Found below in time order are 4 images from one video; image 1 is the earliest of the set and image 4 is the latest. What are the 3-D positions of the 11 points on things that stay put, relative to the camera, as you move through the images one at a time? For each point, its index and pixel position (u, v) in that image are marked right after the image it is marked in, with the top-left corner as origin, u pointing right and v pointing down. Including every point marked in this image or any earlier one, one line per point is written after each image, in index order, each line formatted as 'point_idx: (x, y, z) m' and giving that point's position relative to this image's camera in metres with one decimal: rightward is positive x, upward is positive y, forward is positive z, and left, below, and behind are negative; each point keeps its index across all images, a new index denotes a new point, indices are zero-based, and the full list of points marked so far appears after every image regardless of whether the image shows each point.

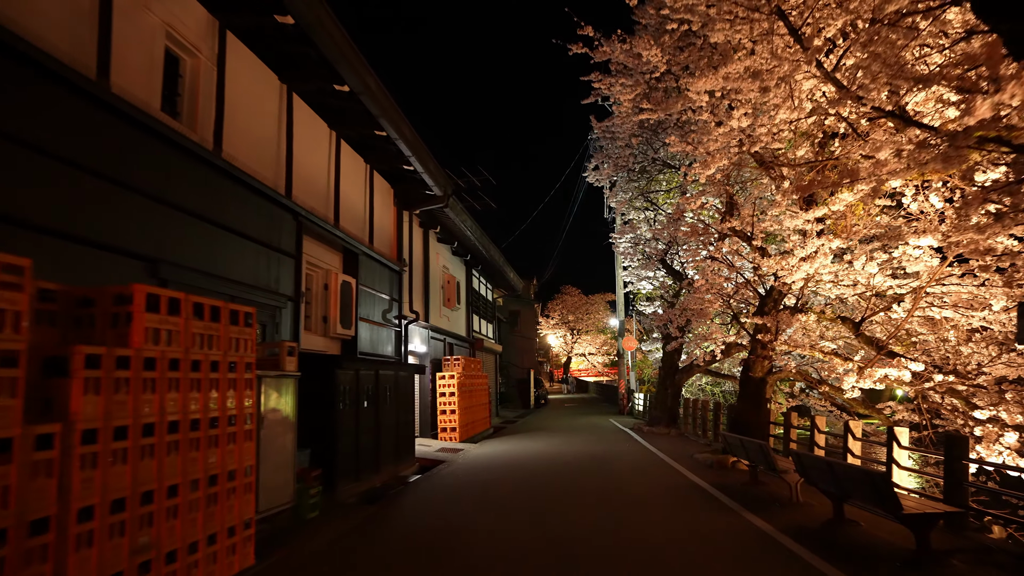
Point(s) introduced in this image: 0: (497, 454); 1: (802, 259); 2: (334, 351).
0: (-0.3, -3.8, +15.9) m
1: (+4.5, +0.5, +10.8) m
2: (-3.1, -1.1, +12.2) m
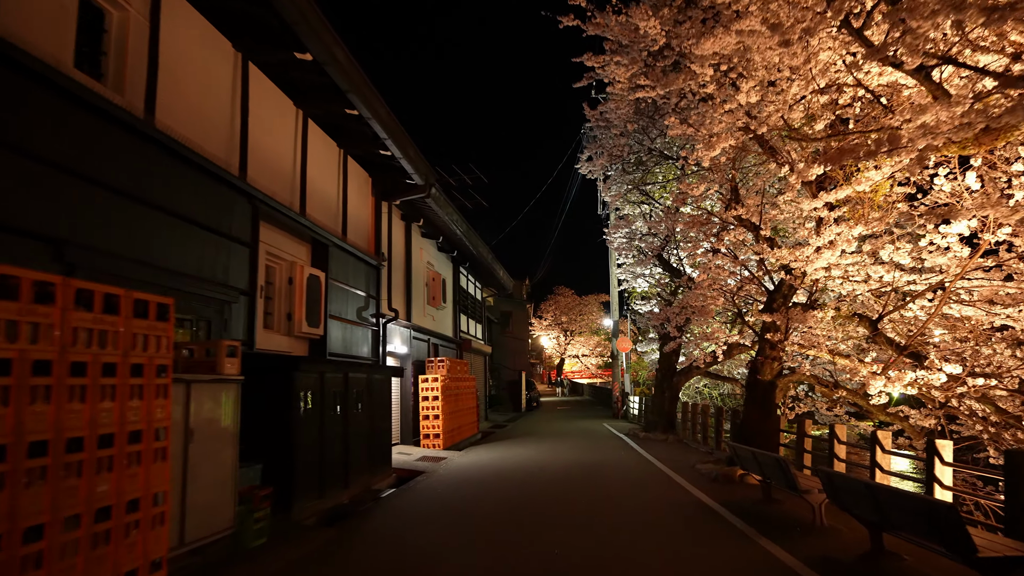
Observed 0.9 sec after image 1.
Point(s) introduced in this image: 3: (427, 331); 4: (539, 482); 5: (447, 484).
0: (-0.6, -3.7, +14.8) m
1: (+4.3, +0.6, +9.8) m
2: (-3.4, -1.0, +11.0) m
3: (-2.3, -1.1, +18.7) m
4: (+0.5, -3.4, +12.5) m
5: (-1.1, -3.4, +12.3) m
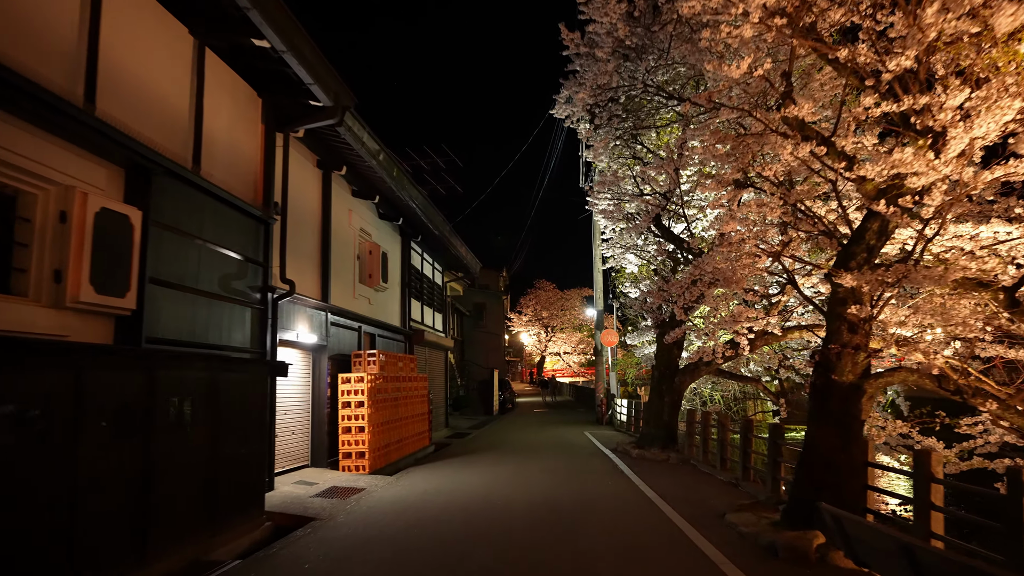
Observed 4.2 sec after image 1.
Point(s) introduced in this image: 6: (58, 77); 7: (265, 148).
0: (-1.5, -3.1, +10.6) m
1: (+3.6, +1.1, +5.7) m
2: (-4.1, -0.5, +6.8) m
3: (-3.2, -0.6, +14.5) m
4: (-0.3, -2.9, +8.3) m
5: (-1.9, -2.9, +8.1) m
6: (-4.2, +1.9, +6.4) m
7: (-3.7, +2.1, +10.7) m
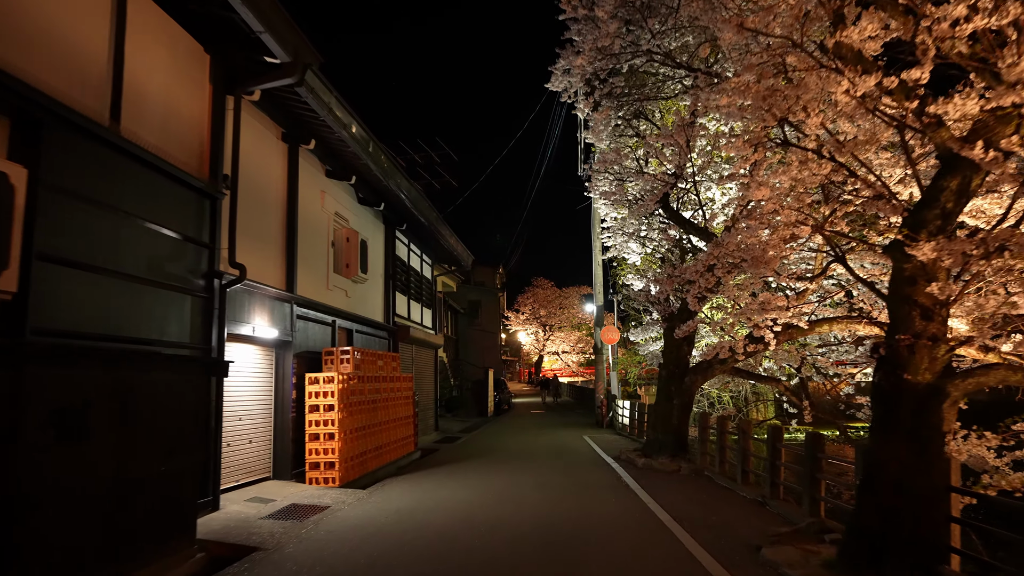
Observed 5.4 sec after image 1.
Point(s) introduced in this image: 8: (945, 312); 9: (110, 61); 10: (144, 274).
0: (-1.6, -3.0, +9.1) m
1: (+3.4, +1.3, +4.2) m
2: (-4.3, -0.3, +5.3) m
3: (-3.4, -0.4, +13.0) m
4: (-0.5, -2.7, +6.9) m
5: (-2.1, -2.7, +6.6) m
6: (-4.3, +2.1, +4.9) m
7: (-3.9, +2.3, +9.2) m
8: (+3.2, -0.2, +5.2) m
9: (-4.1, +2.4, +7.3) m
10: (-3.9, +0.2, +7.5) m
